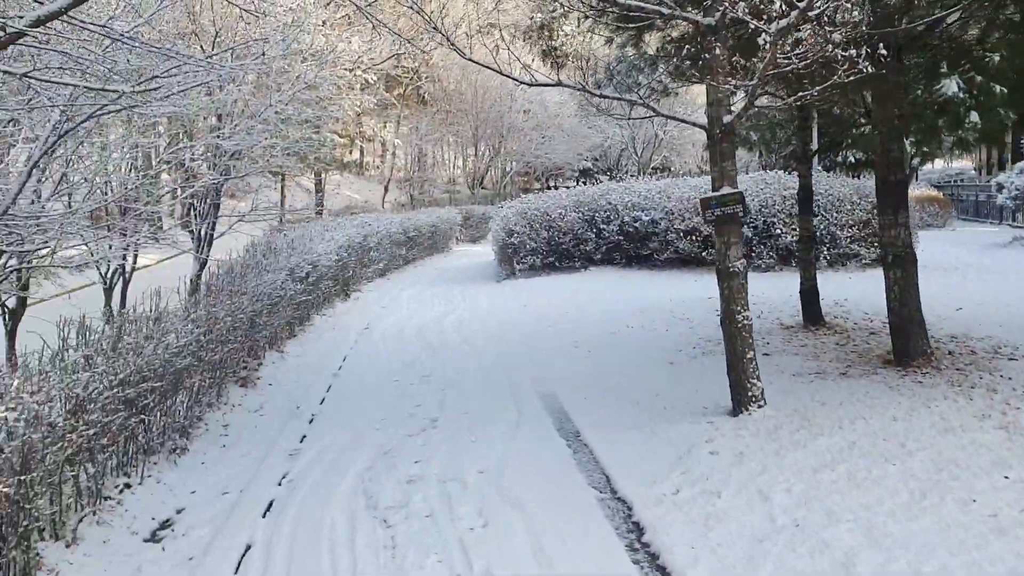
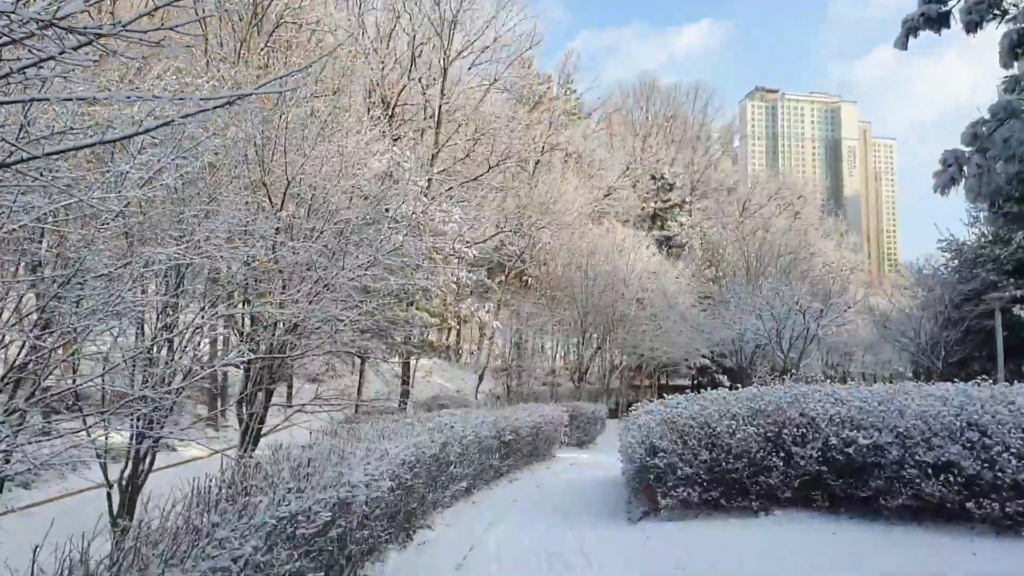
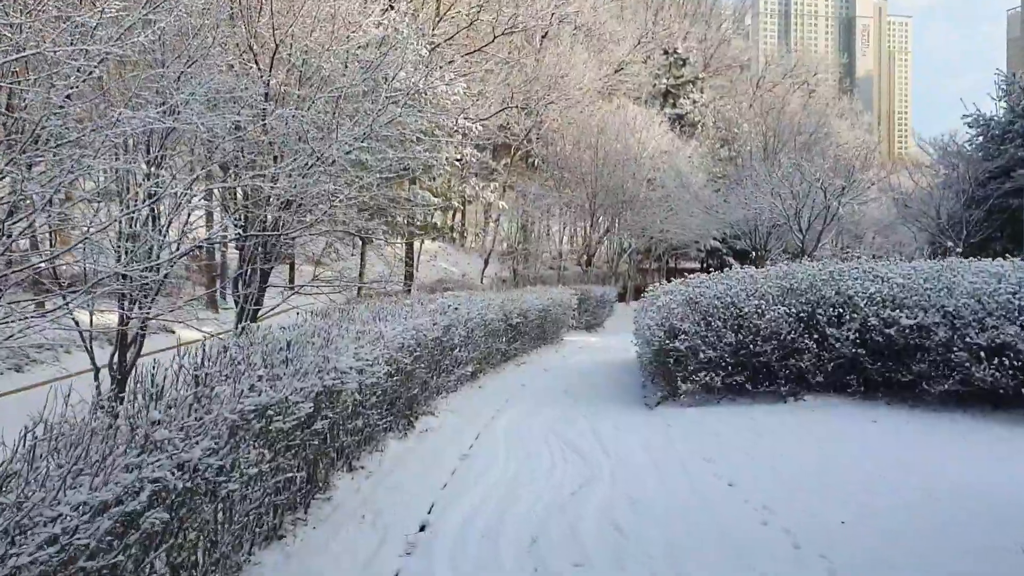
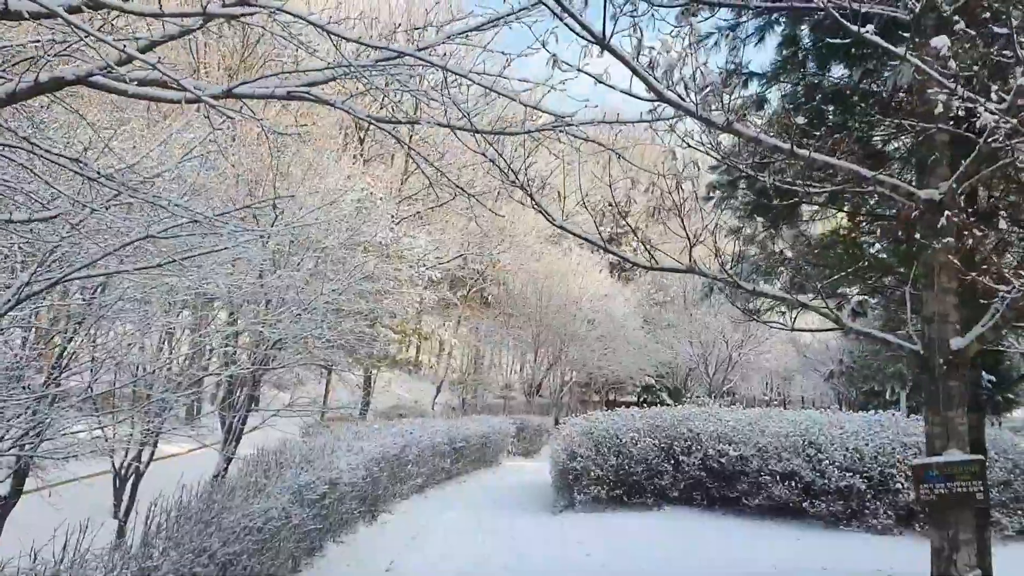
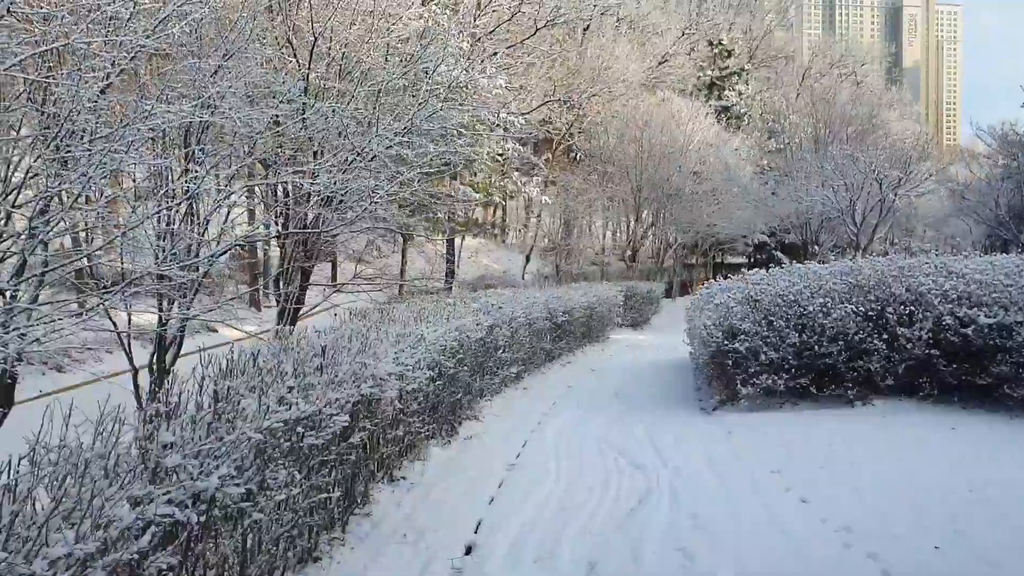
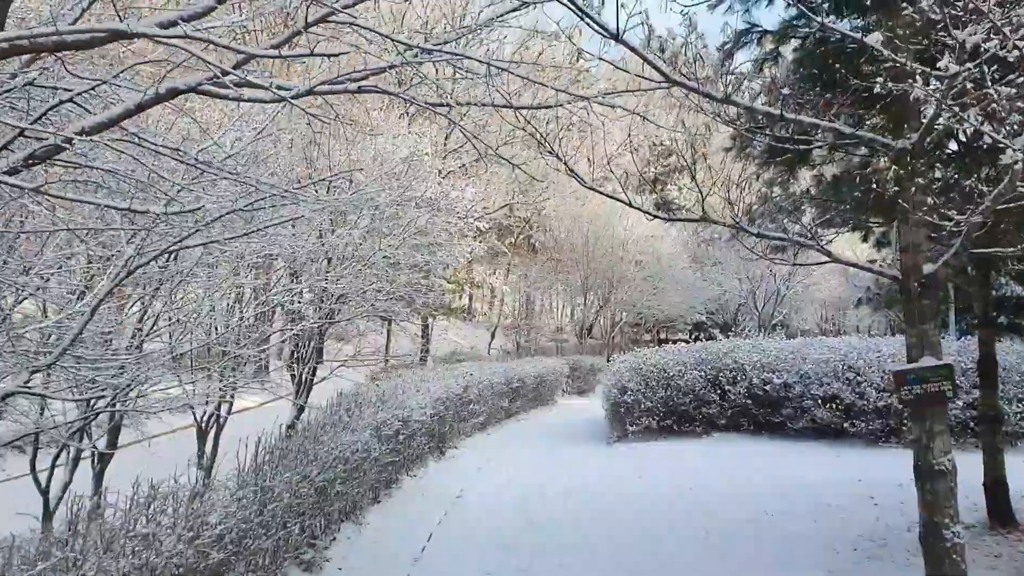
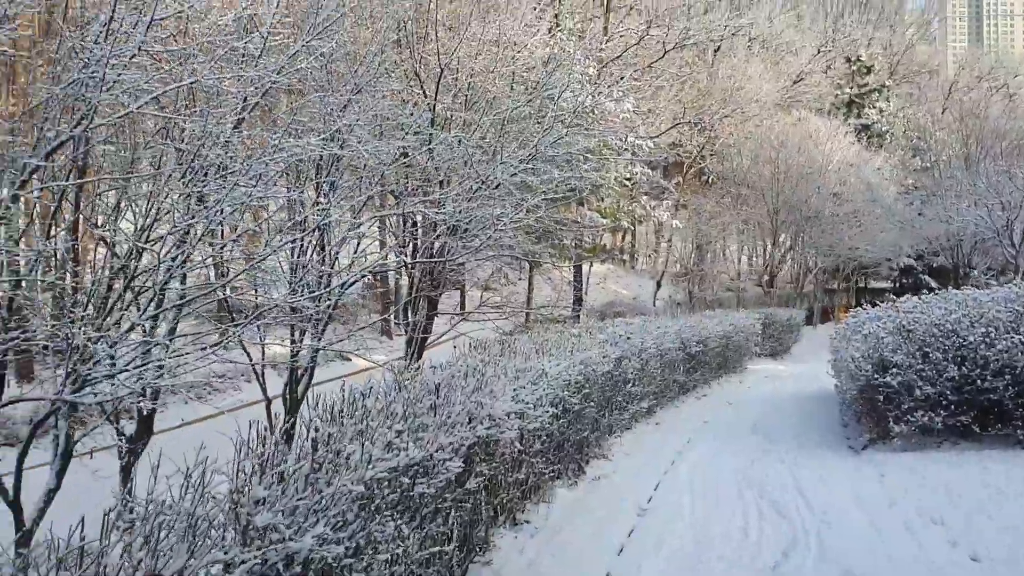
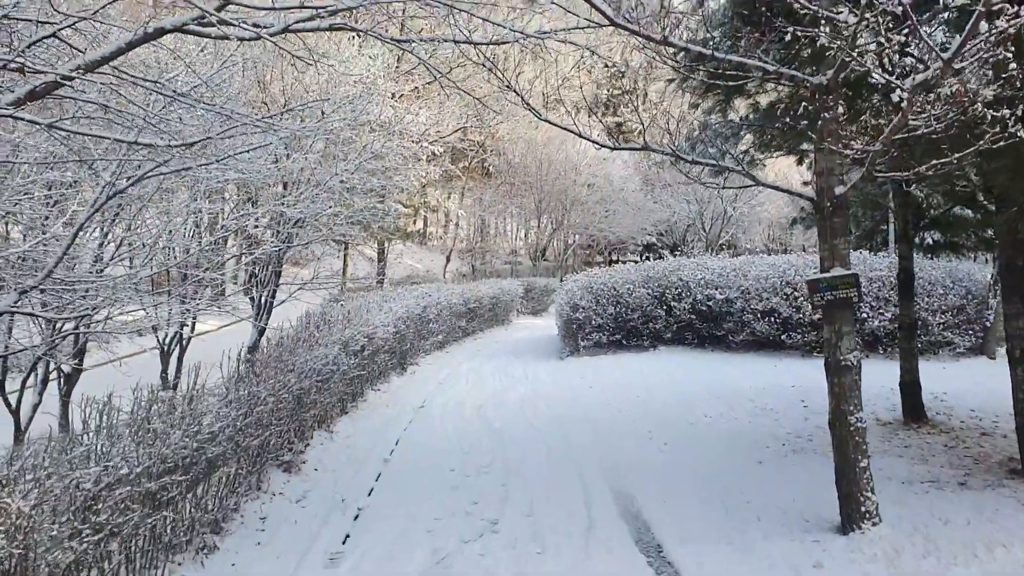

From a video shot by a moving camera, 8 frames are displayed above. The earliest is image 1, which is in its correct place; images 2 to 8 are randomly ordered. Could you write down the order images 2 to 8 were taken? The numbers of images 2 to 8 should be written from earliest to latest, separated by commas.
8, 6, 4, 2, 3, 5, 7
